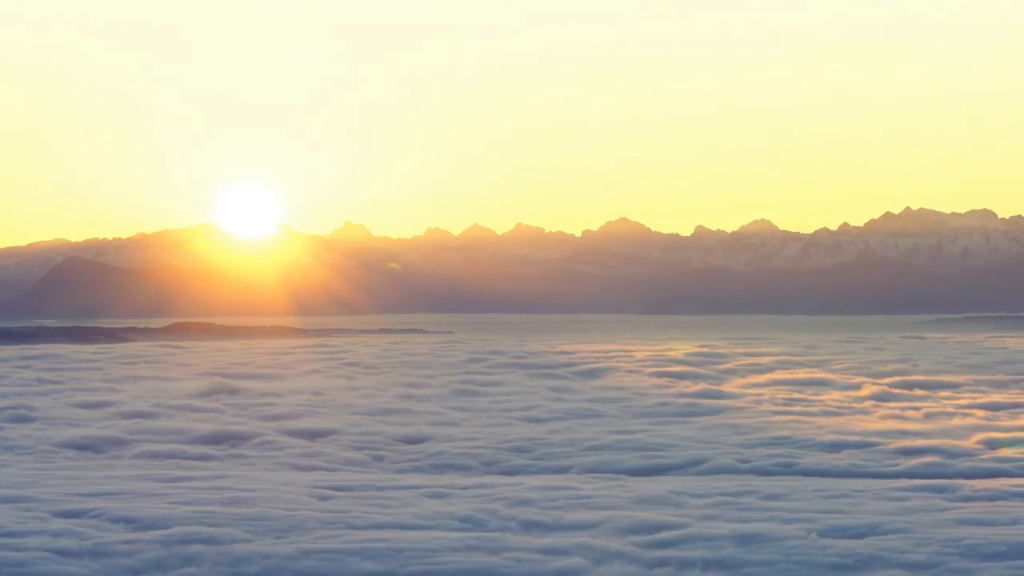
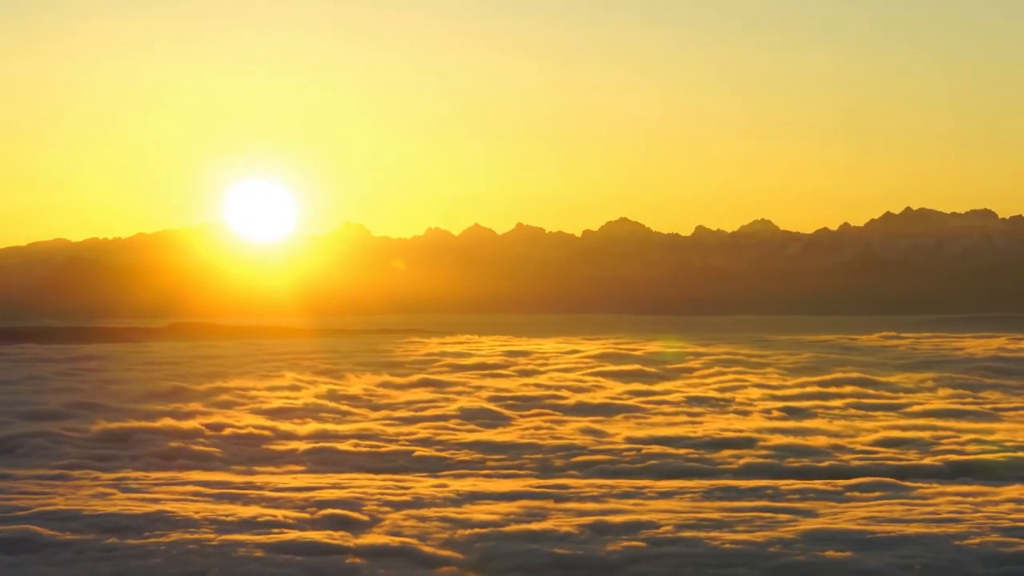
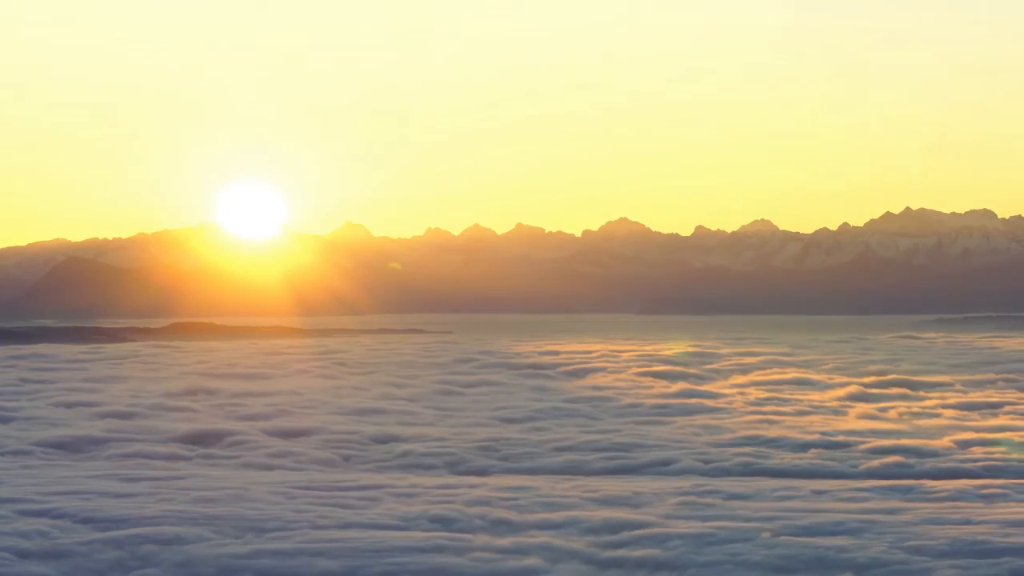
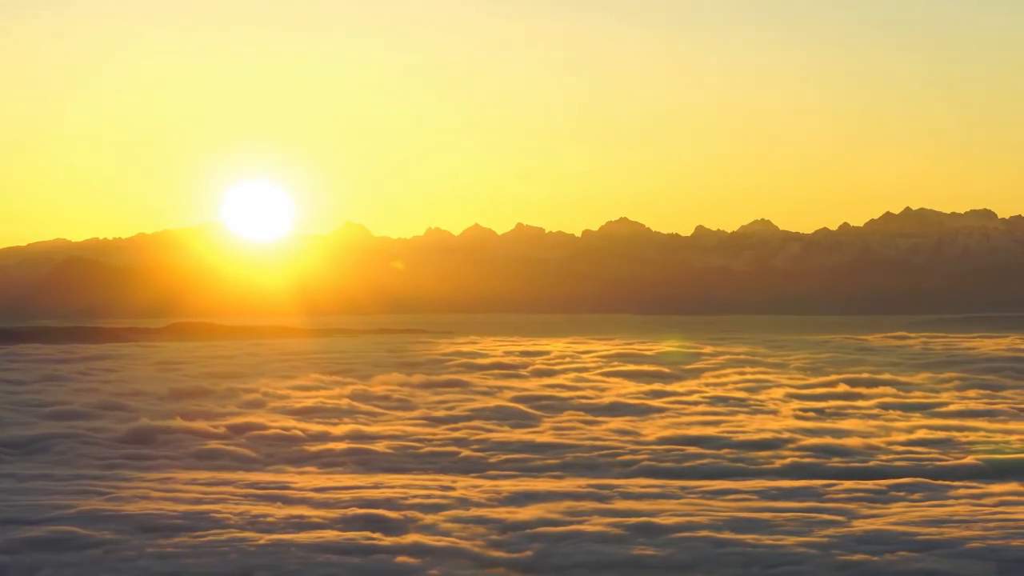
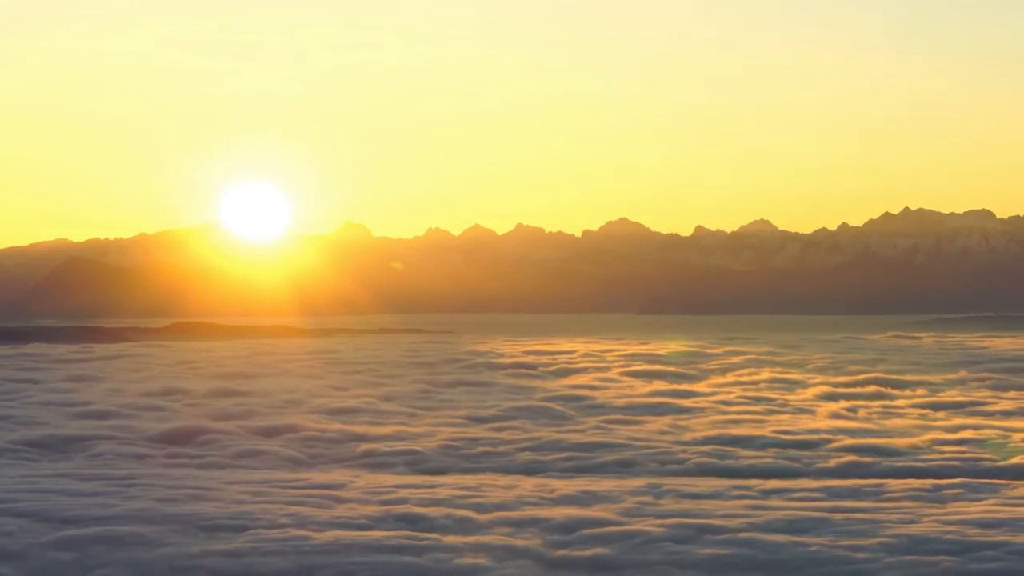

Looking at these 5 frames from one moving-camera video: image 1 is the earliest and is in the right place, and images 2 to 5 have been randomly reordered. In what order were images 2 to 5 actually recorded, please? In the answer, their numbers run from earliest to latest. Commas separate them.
3, 5, 4, 2
